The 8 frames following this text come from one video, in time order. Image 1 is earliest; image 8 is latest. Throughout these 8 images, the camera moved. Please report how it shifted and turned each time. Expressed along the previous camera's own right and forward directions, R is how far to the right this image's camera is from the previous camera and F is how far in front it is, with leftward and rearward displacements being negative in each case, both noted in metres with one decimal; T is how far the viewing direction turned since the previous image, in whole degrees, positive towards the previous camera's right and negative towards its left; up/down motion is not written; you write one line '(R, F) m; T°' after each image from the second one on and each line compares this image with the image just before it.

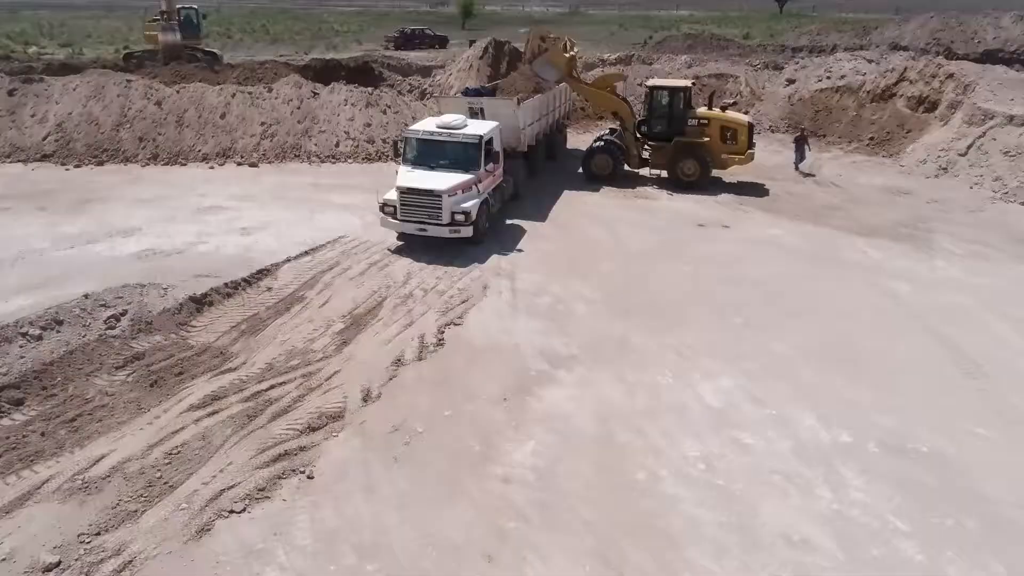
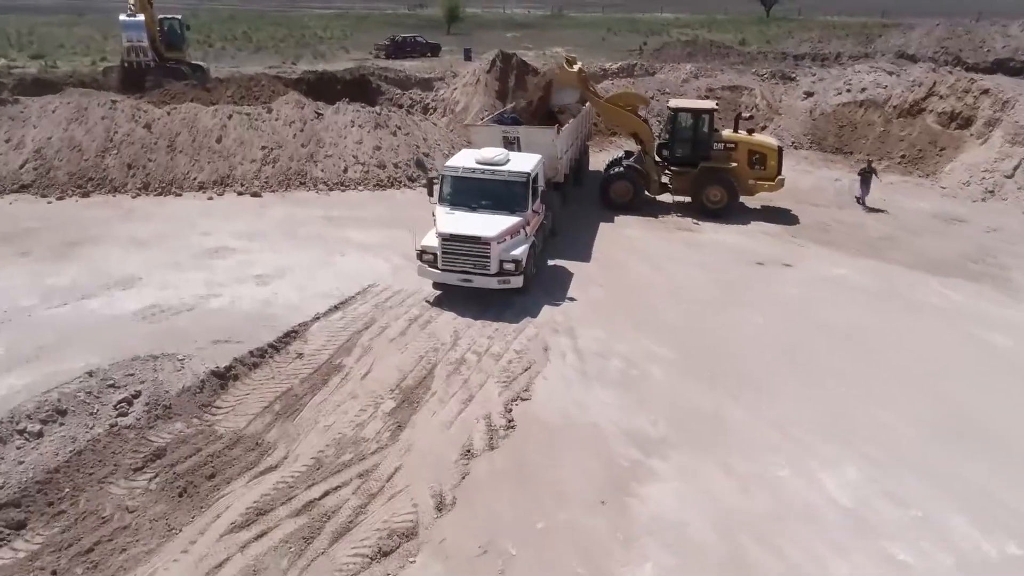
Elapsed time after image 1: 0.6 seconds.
(-1.3, +1.3) m; +2°
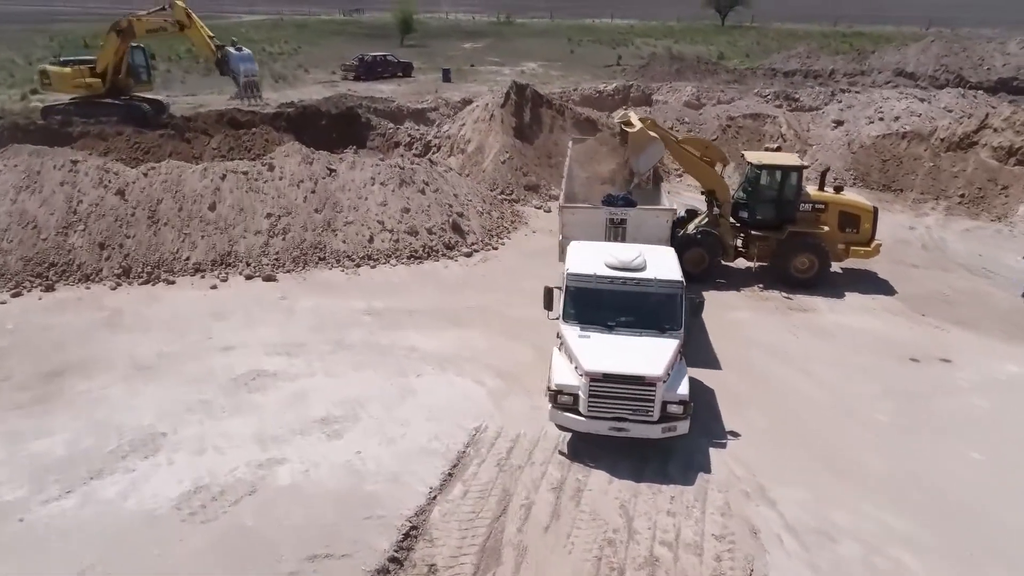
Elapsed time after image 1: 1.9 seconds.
(-2.8, +2.7) m; +6°
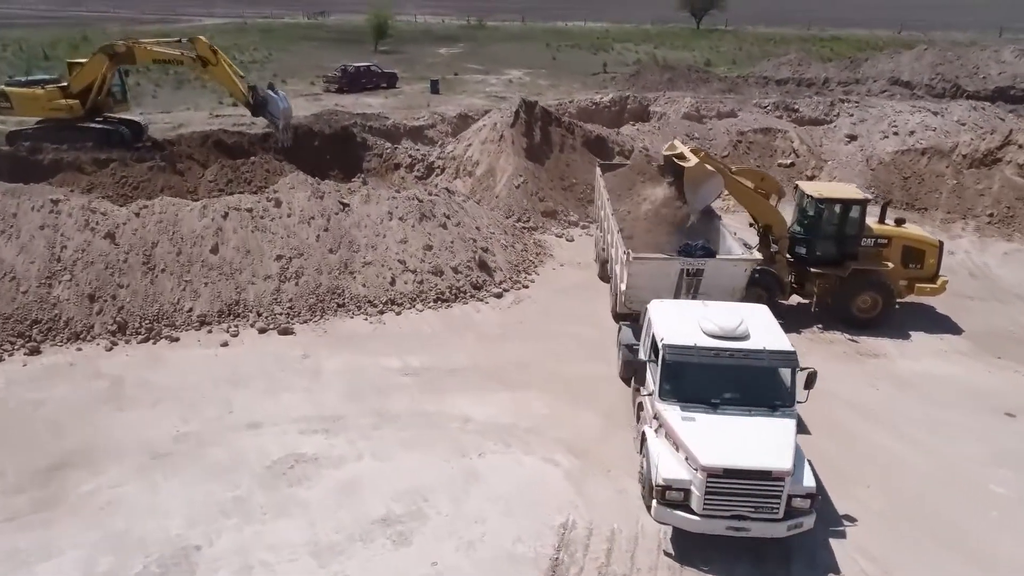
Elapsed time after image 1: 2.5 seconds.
(-1.4, +1.2) m; +3°
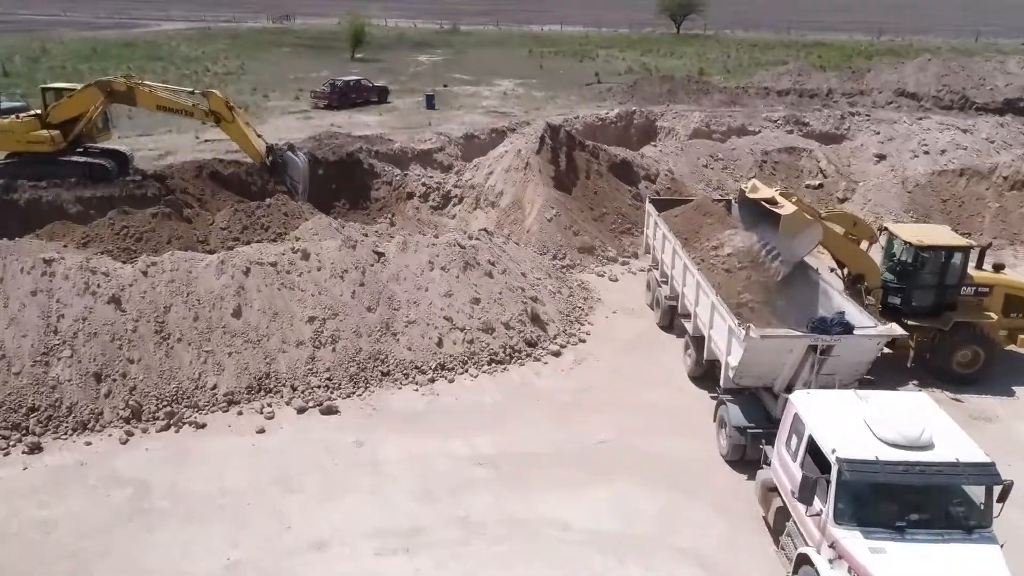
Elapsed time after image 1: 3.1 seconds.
(-1.7, +1.5) m; +3°
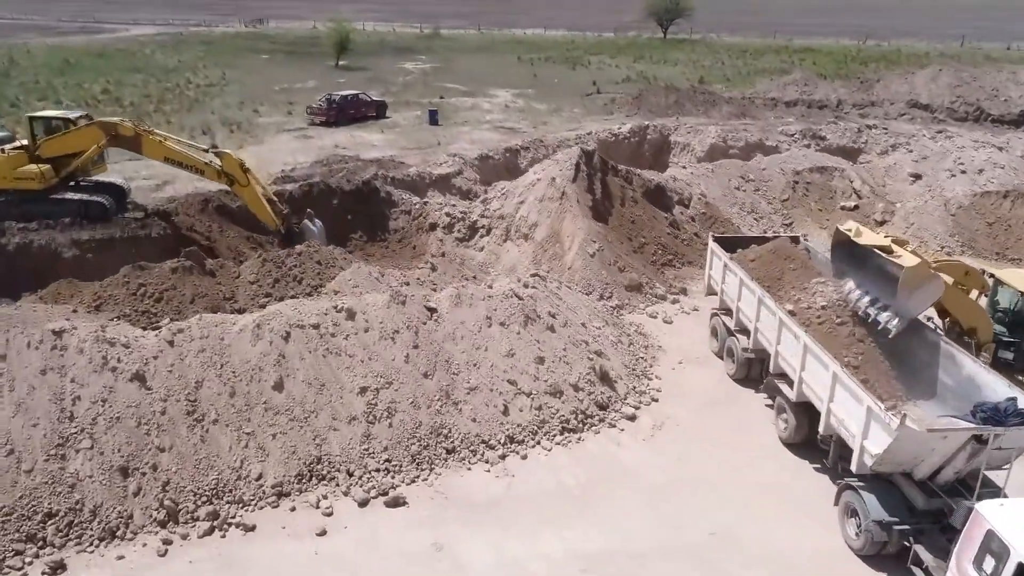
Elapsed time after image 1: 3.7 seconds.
(-1.6, +1.3) m; +2°
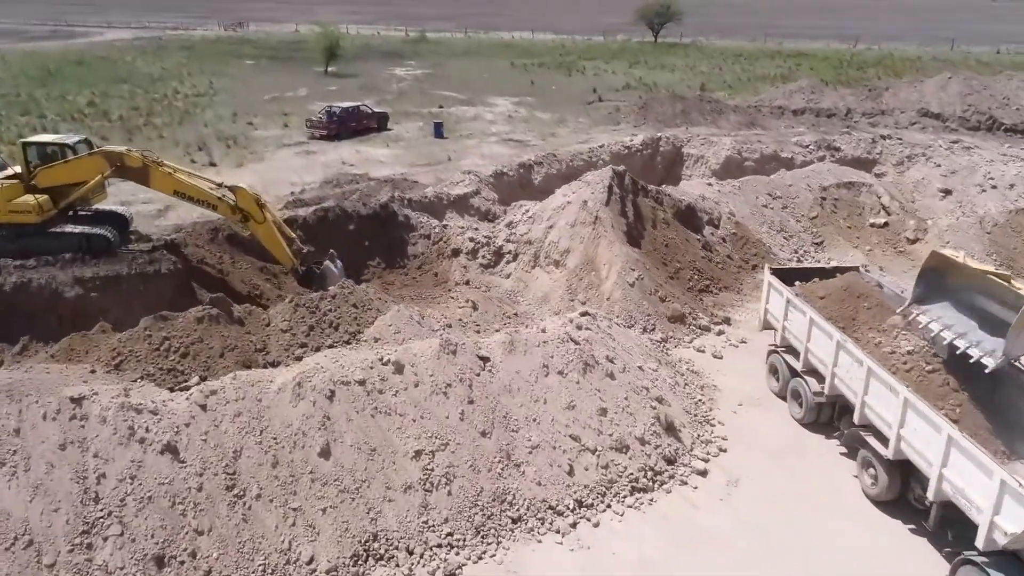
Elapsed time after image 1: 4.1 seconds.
(-1.2, +1.0) m; +2°
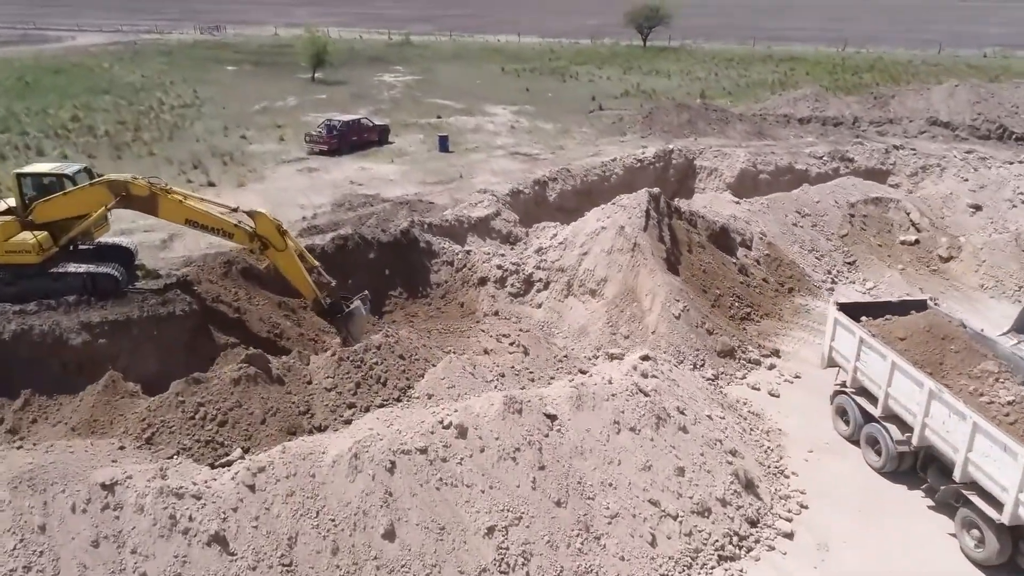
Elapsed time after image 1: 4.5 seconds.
(-1.3, +1.0) m; +2°
